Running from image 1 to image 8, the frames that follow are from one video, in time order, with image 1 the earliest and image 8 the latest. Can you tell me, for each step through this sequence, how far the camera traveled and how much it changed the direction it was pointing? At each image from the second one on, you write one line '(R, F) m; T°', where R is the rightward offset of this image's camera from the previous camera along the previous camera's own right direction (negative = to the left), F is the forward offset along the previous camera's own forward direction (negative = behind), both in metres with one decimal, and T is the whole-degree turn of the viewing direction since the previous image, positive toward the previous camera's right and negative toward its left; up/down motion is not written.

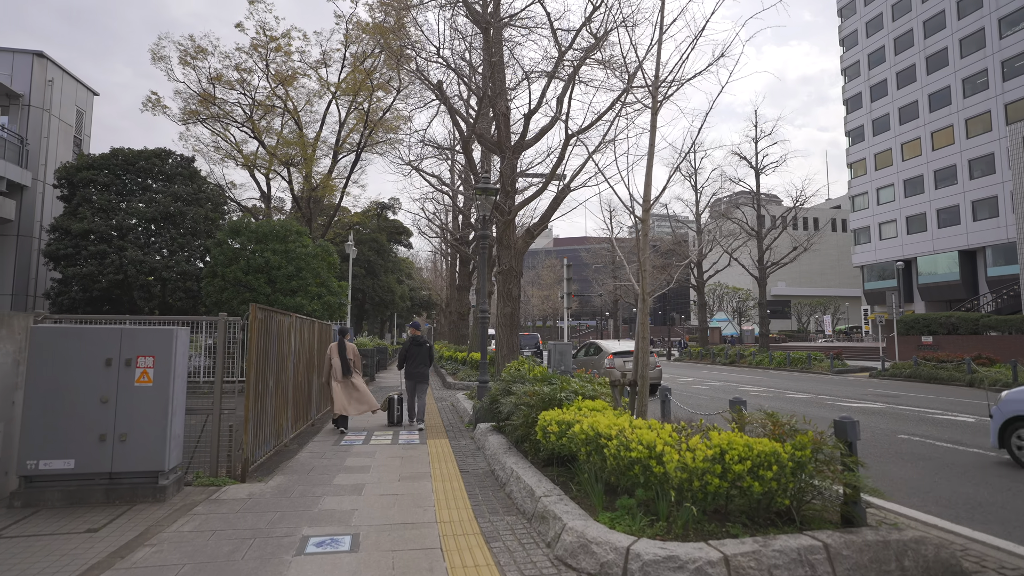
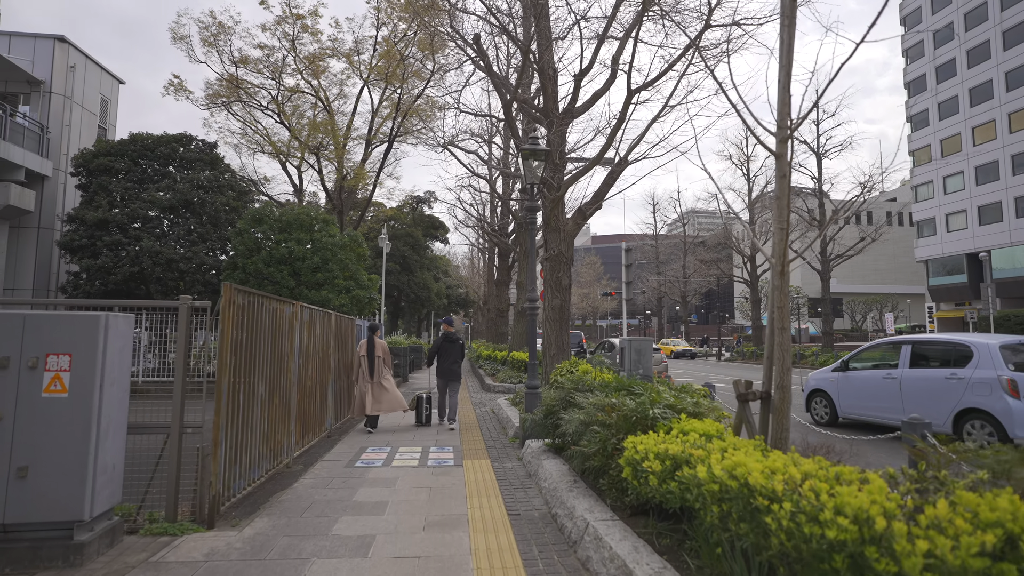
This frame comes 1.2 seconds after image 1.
(-0.2, +1.7) m; -4°
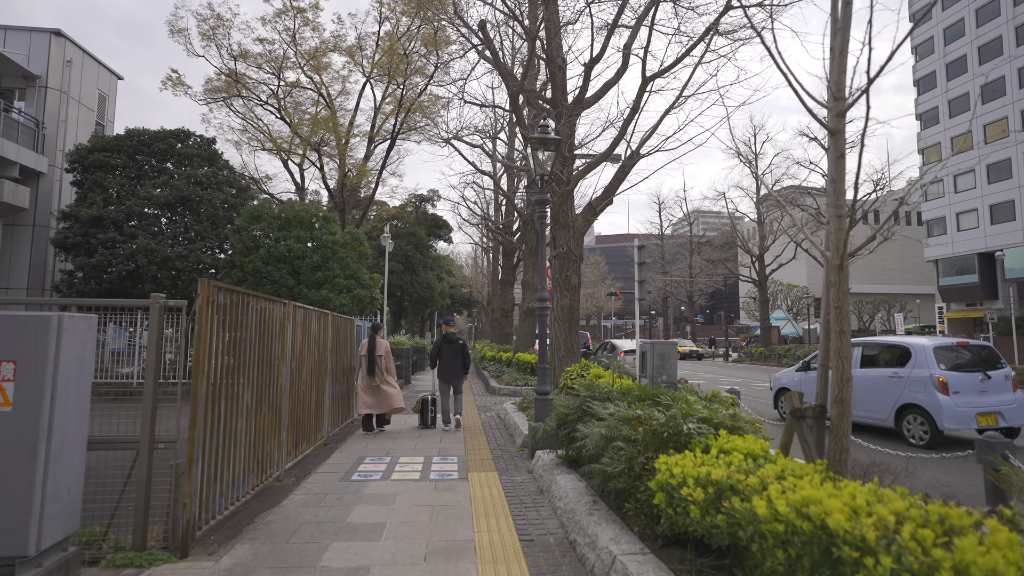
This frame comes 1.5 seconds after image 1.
(-0.1, +0.5) m; 0°
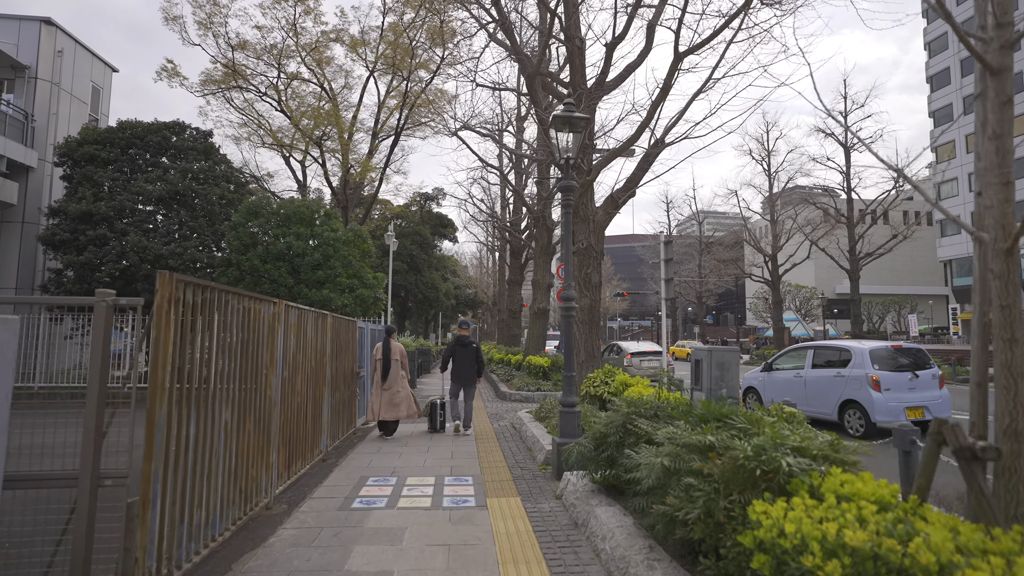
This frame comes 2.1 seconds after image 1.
(-0.2, +0.8) m; 0°
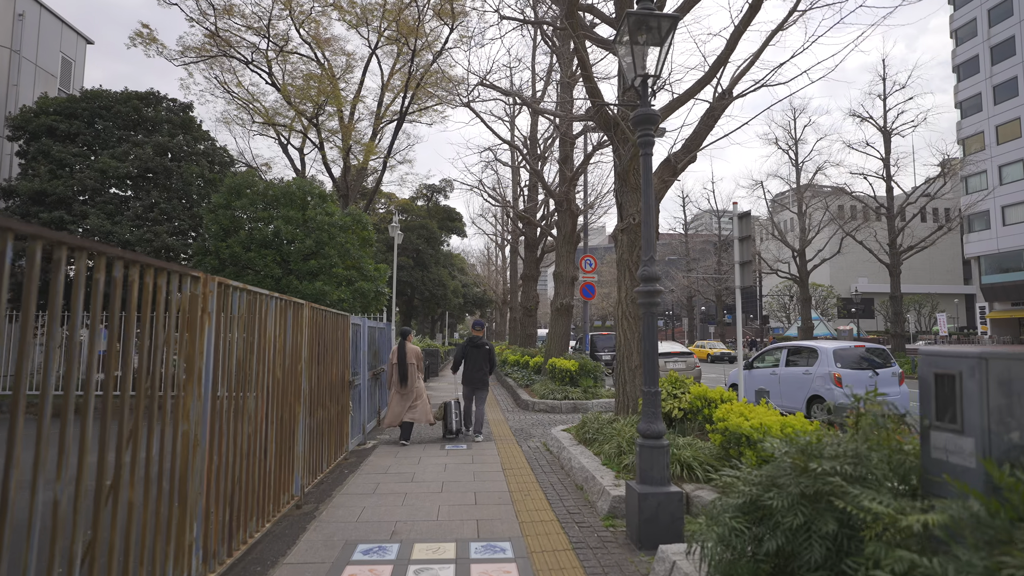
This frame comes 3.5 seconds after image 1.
(-0.4, +2.0) m; -1°
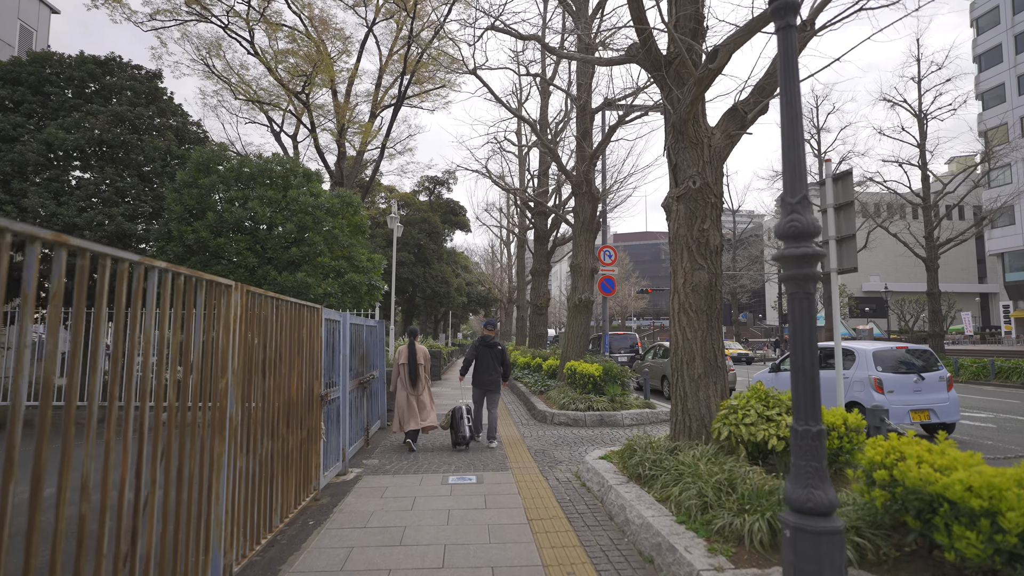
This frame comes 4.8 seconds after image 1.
(-0.2, +1.8) m; 0°
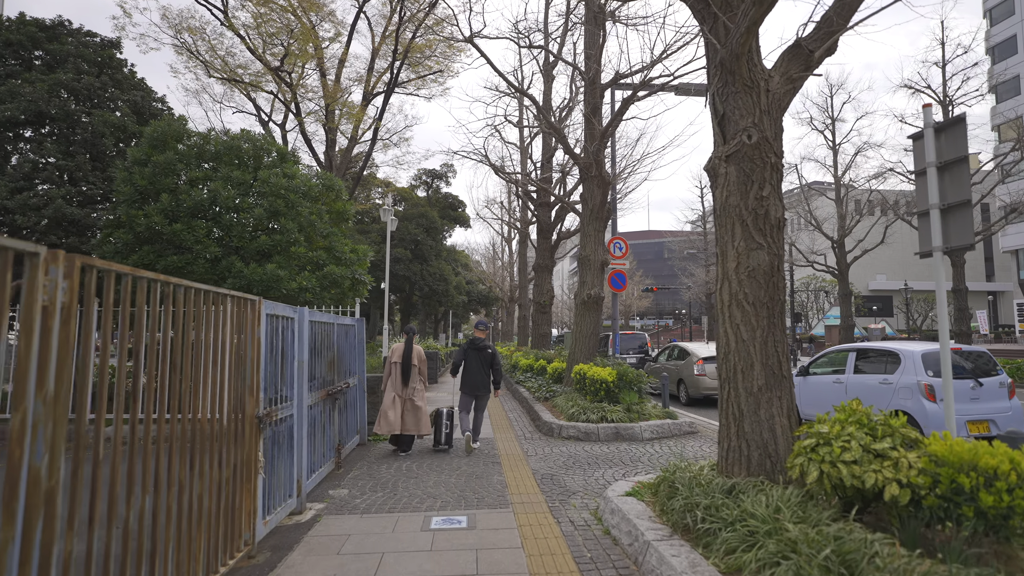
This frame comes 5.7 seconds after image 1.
(0.0, +1.4) m; 0°
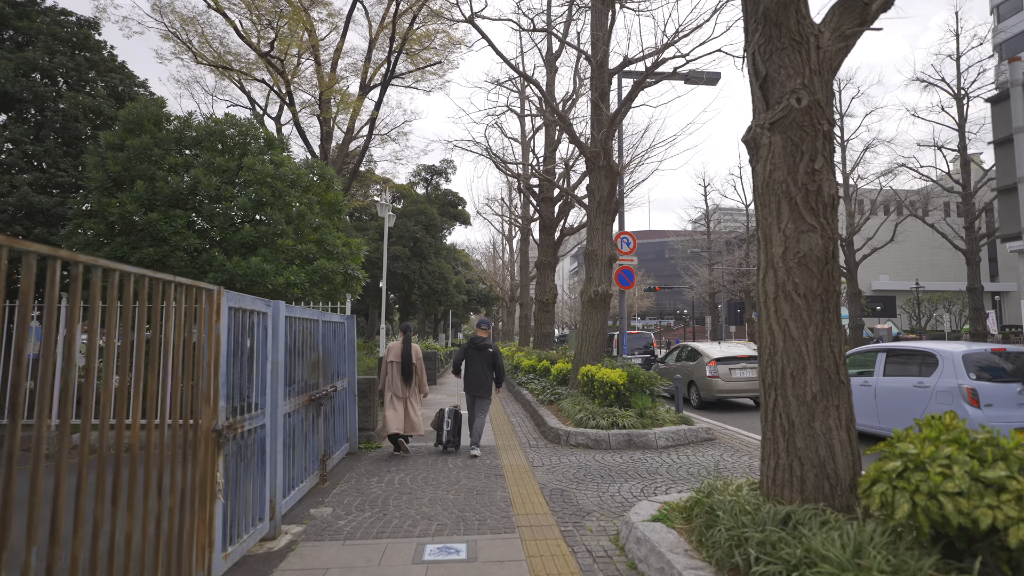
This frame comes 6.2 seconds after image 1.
(-0.1, +0.7) m; 0°
